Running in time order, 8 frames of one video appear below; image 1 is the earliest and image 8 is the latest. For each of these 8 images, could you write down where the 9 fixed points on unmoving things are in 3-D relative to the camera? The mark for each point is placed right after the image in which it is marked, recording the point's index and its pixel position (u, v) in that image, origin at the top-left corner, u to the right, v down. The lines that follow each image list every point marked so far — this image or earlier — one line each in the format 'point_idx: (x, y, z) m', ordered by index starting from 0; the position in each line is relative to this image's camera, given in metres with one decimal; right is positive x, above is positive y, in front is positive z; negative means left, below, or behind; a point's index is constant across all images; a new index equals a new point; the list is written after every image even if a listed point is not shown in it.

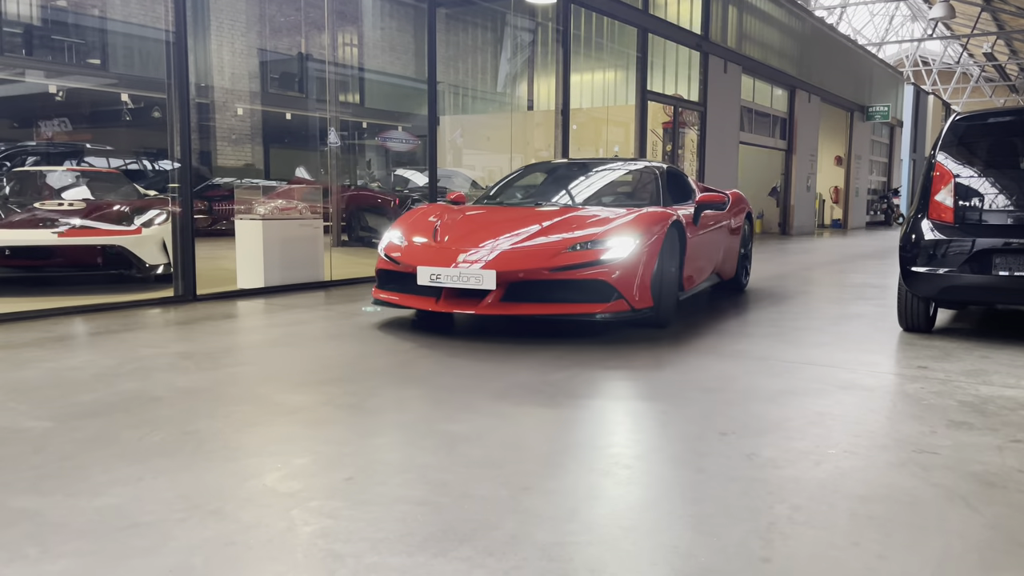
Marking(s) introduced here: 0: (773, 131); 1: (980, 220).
0: (+5.6, +3.3, +17.7) m
1: (+2.6, +0.4, +4.6) m
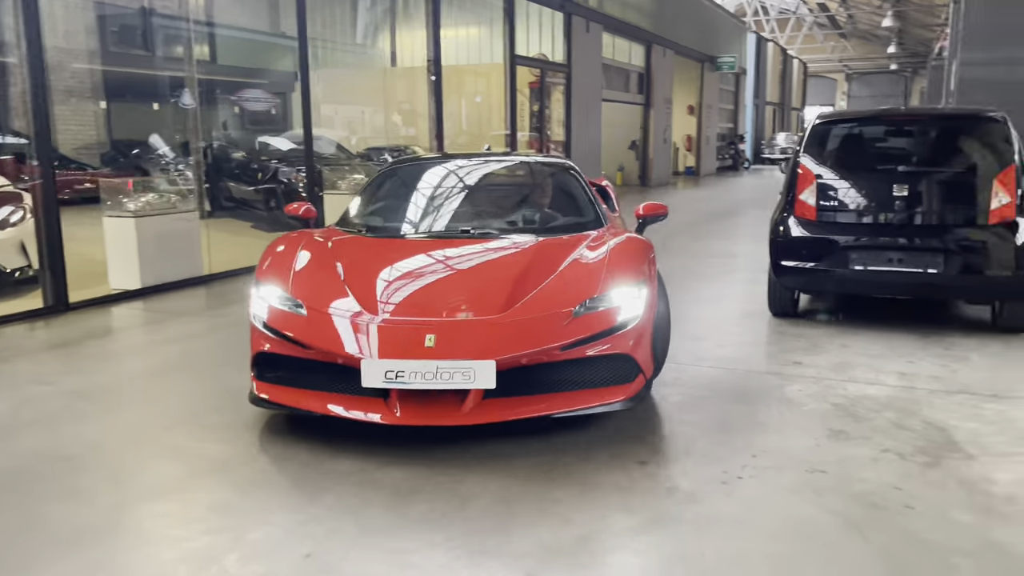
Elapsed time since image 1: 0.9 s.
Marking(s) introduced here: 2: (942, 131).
0: (+2.6, +4.4, +18.3) m
1: (+2.0, +0.4, +5.1) m
2: (+2.7, +1.0, +5.2) m
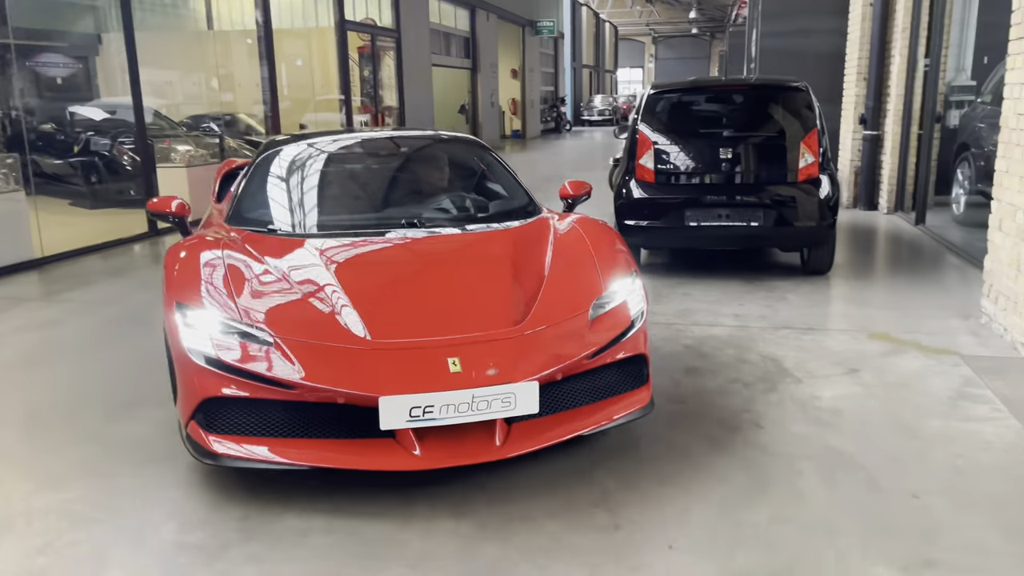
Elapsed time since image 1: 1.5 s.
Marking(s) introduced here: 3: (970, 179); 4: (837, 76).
0: (-1.2, +5.3, +18.4) m
1: (+1.1, +0.7, +5.7) m
2: (+1.7, +1.3, +5.8) m
3: (+4.0, +0.9, +7.2) m
4: (+3.9, +2.5, +9.9) m
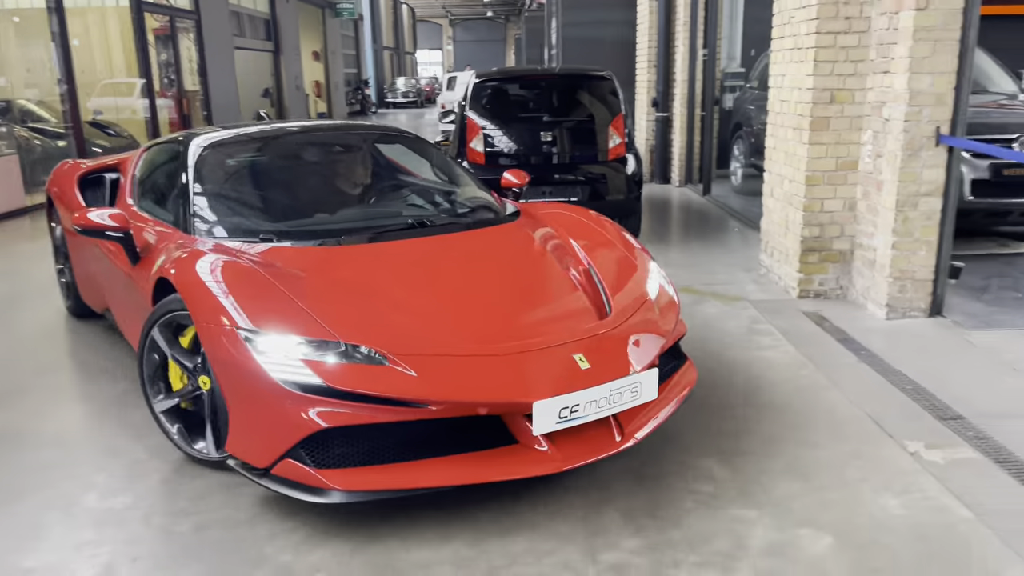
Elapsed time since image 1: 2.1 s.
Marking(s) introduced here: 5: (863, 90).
0: (-5.5, +5.5, +18.0) m
1: (-0.1, +1.0, +6.2) m
2: (+0.4, +1.6, +6.5) m
3: (+2.3, +1.3, +8.3) m
4: (+1.5, +3.0, +10.9) m
5: (+1.9, +1.1, +4.4) m
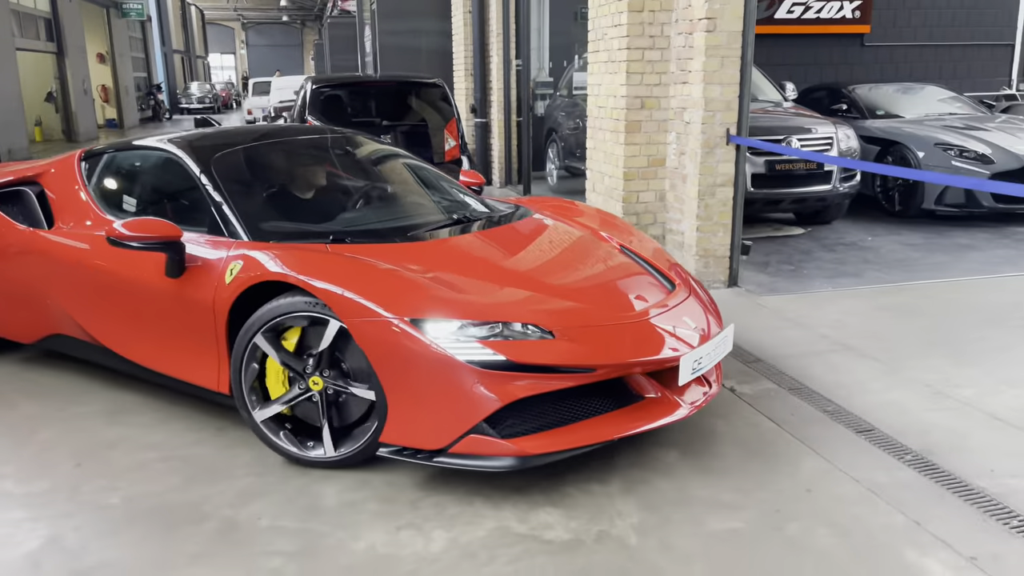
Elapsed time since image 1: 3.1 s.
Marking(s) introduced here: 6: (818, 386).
0: (-9.5, +5.1, +16.7) m
1: (-1.4, +1.0, +6.5) m
2: (-0.9, +1.6, +6.9) m
3: (+0.5, +1.5, +9.1) m
4: (-0.9, +3.0, +11.4) m
5: (+1.0, +1.2, +5.2) m
6: (+1.3, -0.4, +3.5) m
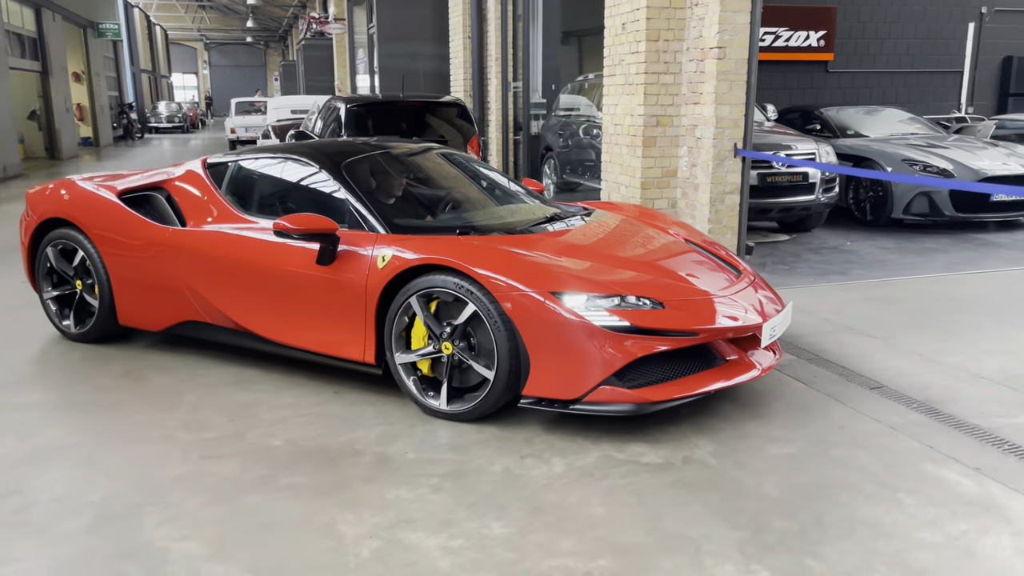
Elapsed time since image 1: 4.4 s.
0: (-9.9, +4.8, +16.9) m
1: (-1.2, +1.0, +7.0) m
2: (-0.8, +1.6, +7.5) m
3: (+0.5, +1.4, +9.7) m
4: (-1.1, +2.9, +12.1) m
5: (+1.2, +1.2, +5.9) m
6: (+1.6, -0.3, +4.2) m
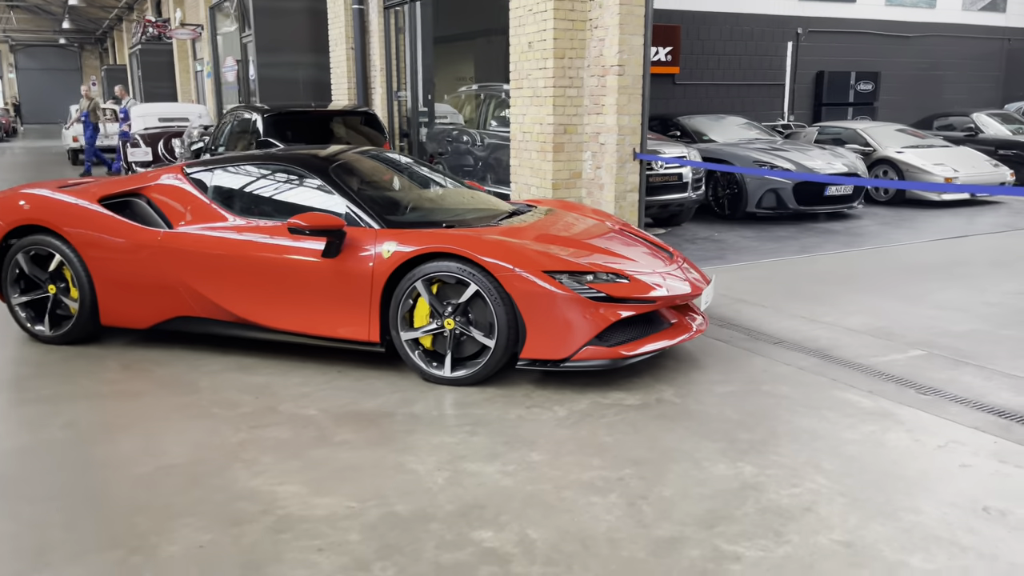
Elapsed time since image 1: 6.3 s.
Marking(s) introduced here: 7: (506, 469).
0: (-12.6, +4.3, +15.4) m
1: (-2.0, +1.0, +7.4) m
2: (-1.7, +1.6, +7.9) m
3: (-0.8, +1.4, +10.3) m
4: (-2.9, +2.8, +12.3) m
5: (+0.6, +1.3, +6.7) m
6: (+1.4, -0.2, +5.1) m
7: (0.0, -0.7, +3.0) m
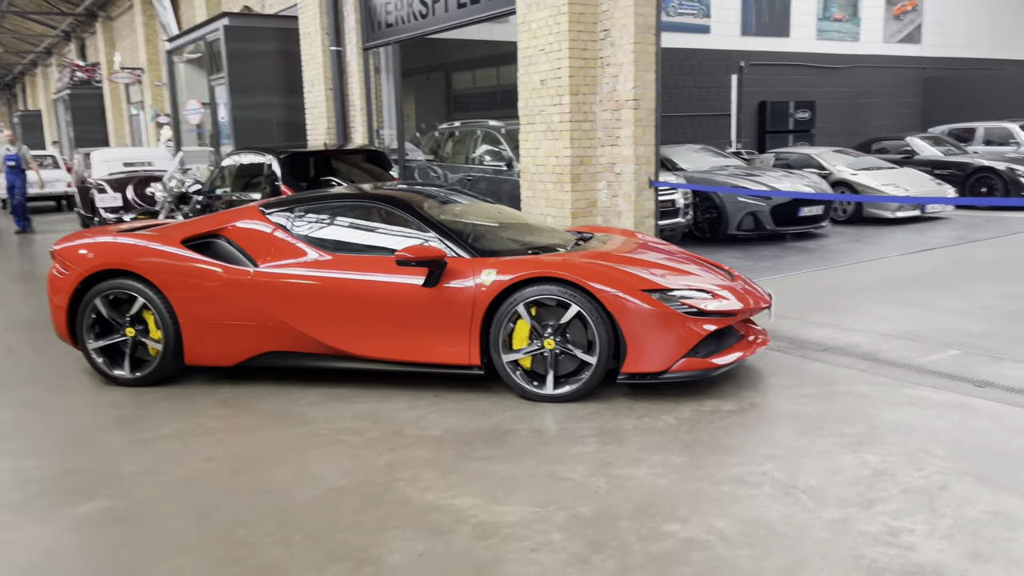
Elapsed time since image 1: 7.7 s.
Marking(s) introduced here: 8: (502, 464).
0: (-13.3, +3.2, +14.6) m
1: (-1.9, +0.6, +7.4) m
2: (-1.7, +1.3, +8.0) m
3: (-1.0, +1.0, +10.5) m
4: (-3.3, +2.2, +12.4) m
5: (+0.7, +1.1, +7.0) m
6: (+1.7, -0.3, +5.4) m
7: (+0.6, -0.7, +3.2) m
8: (0.0, -0.7, +3.4) m
